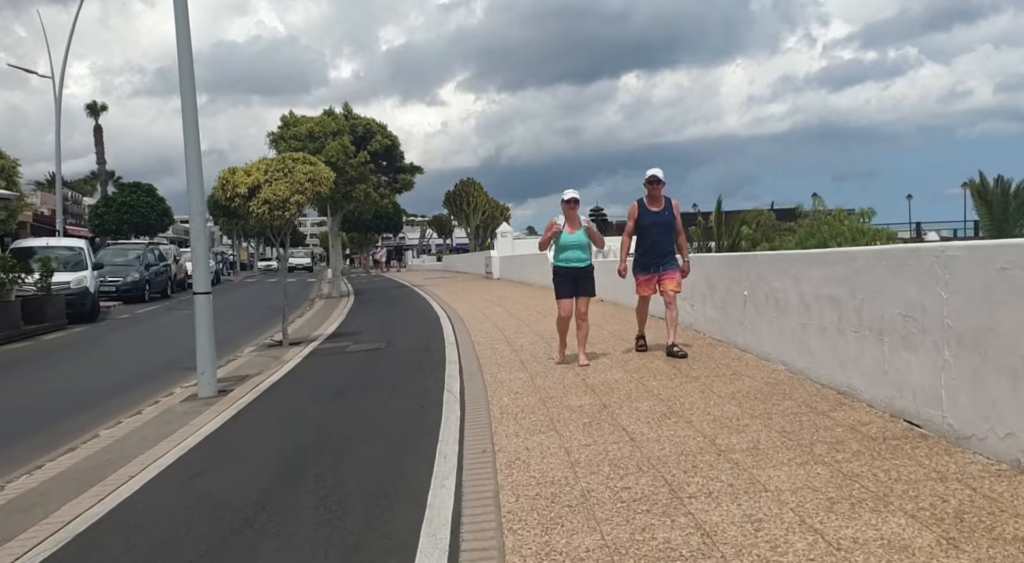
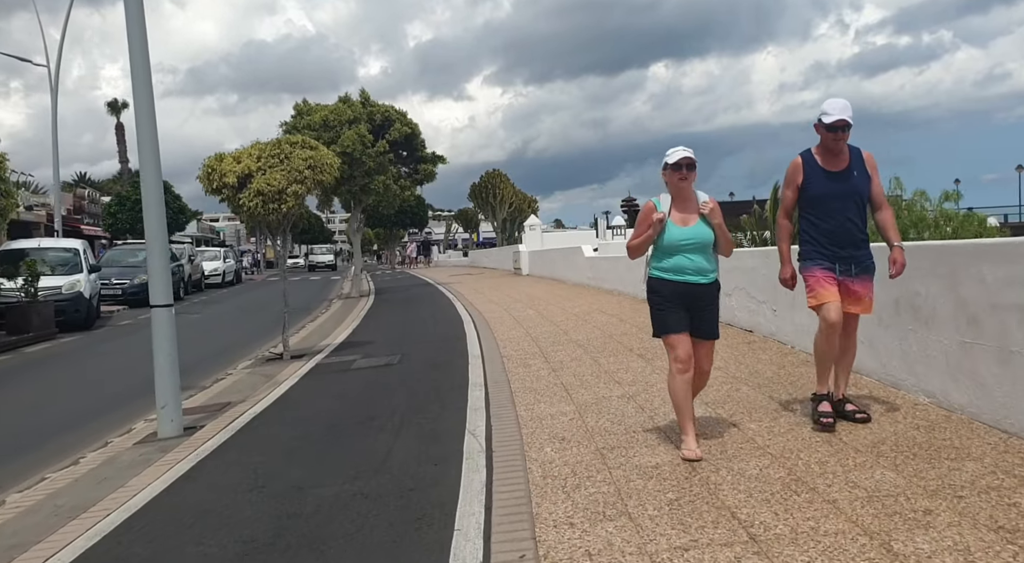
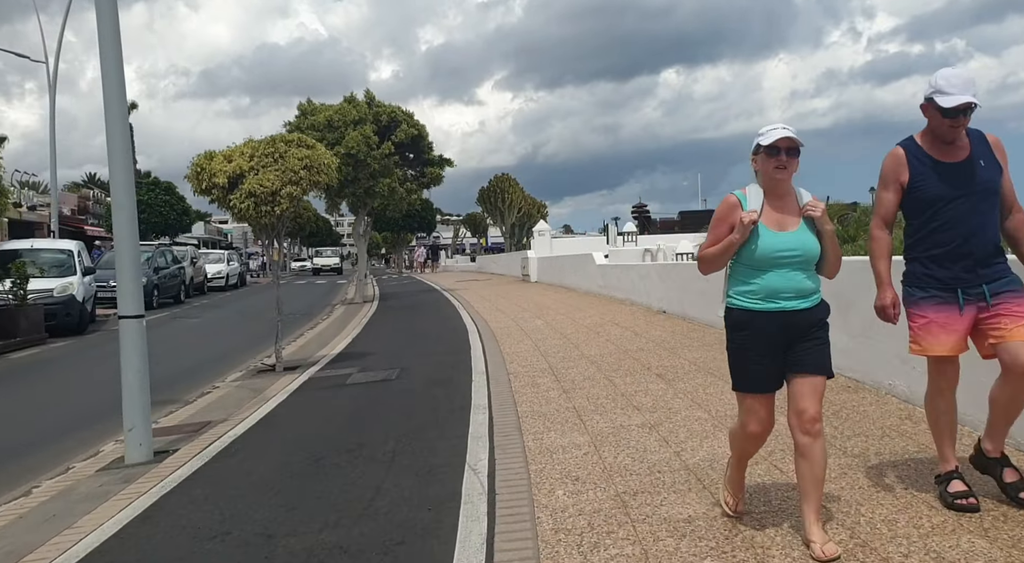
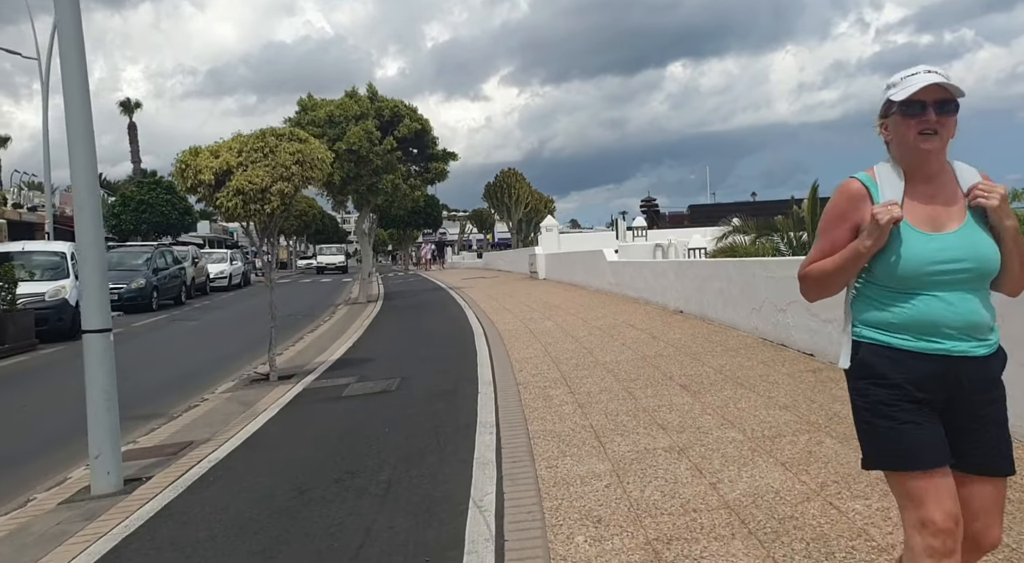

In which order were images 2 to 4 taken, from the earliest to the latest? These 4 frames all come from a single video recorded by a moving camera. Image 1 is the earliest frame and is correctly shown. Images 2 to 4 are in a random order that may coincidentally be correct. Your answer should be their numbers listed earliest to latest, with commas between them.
2, 3, 4
